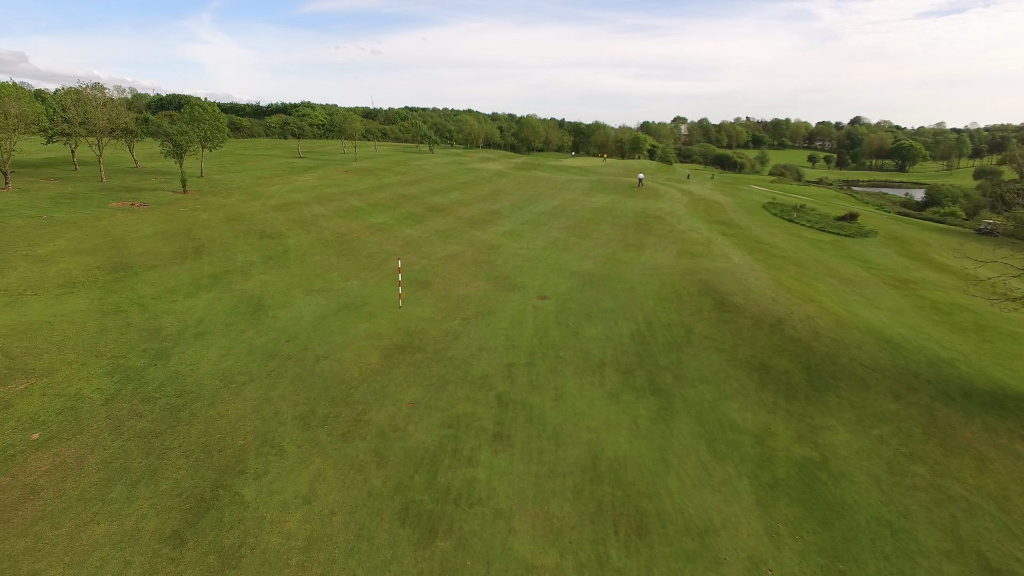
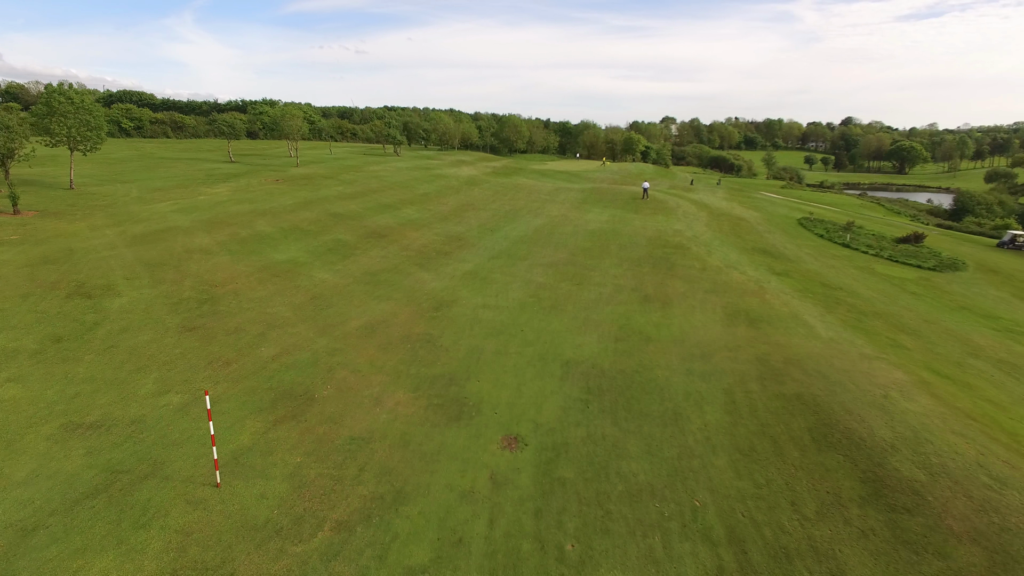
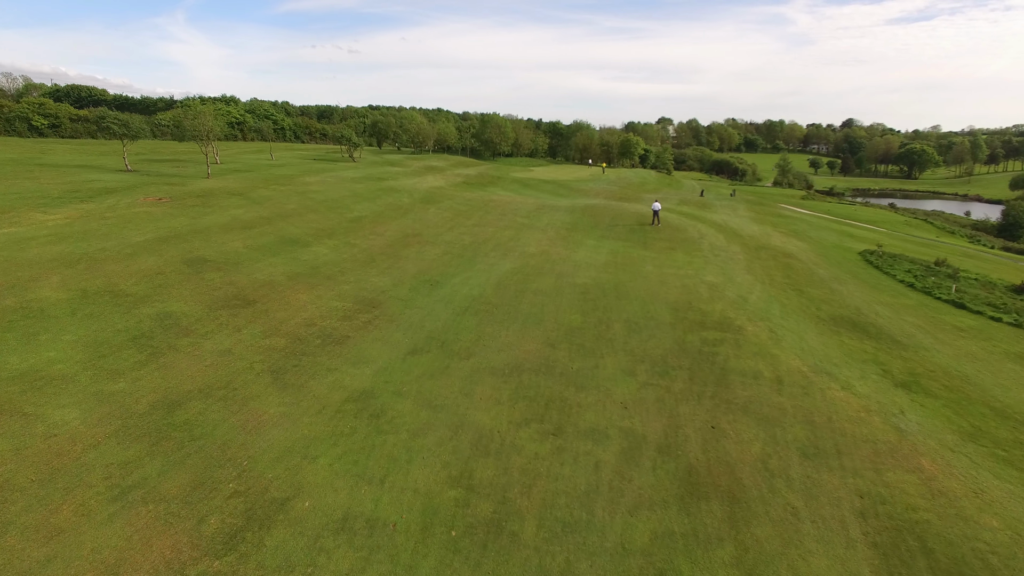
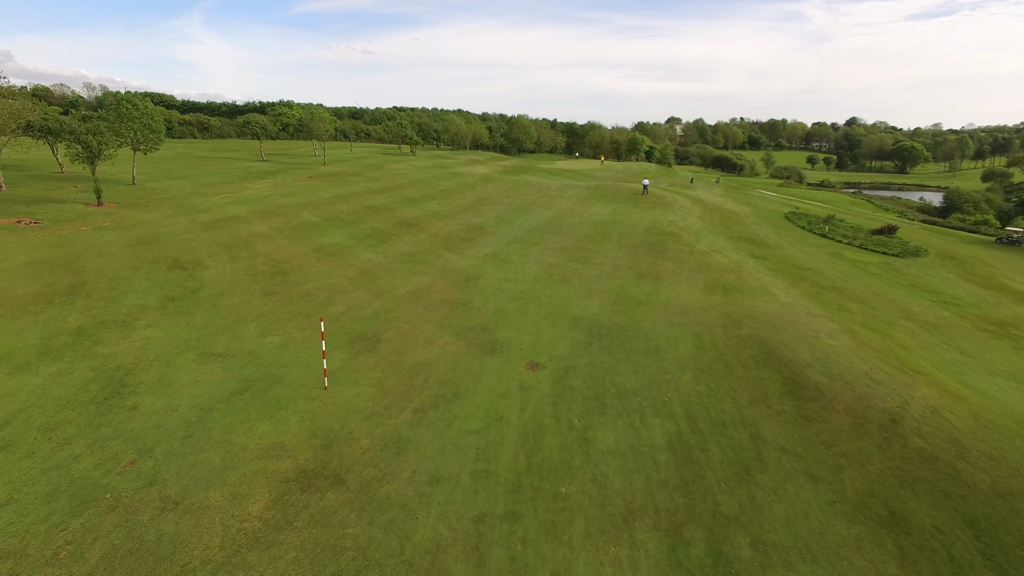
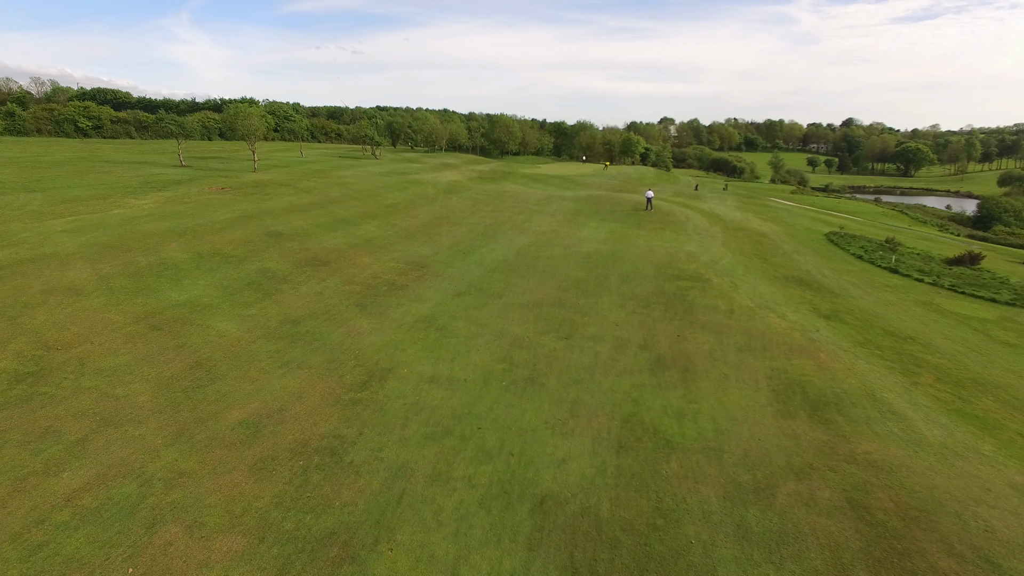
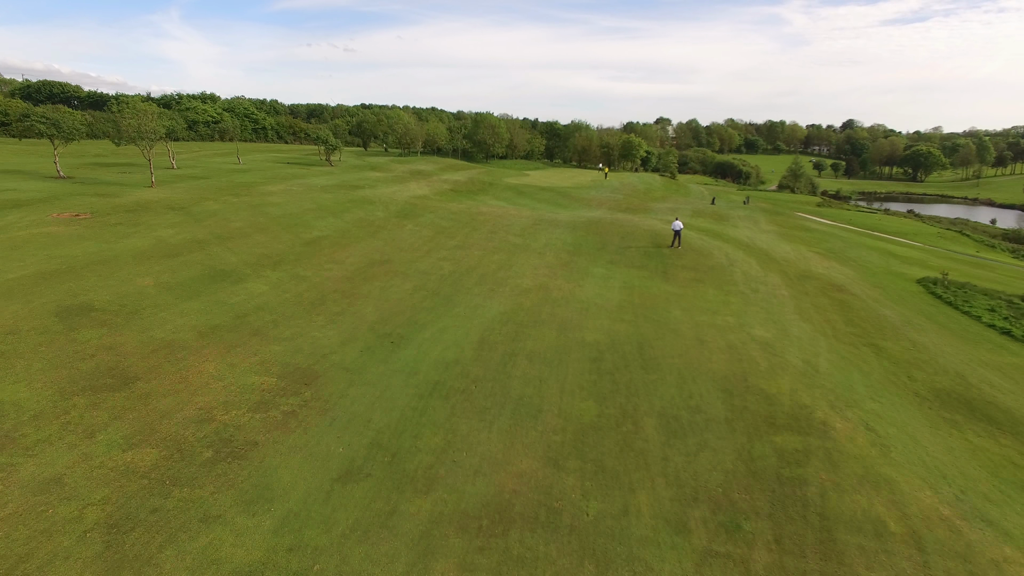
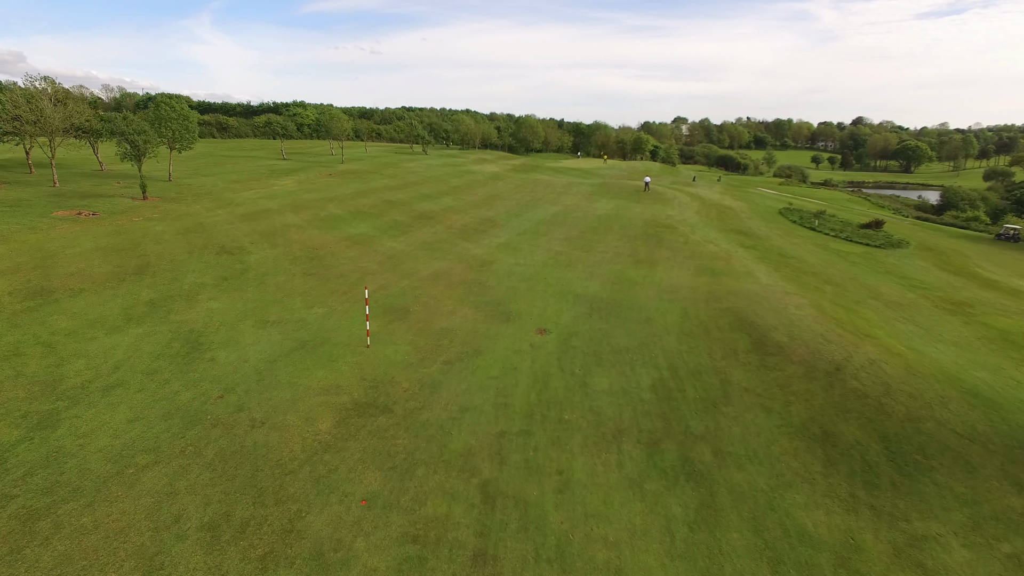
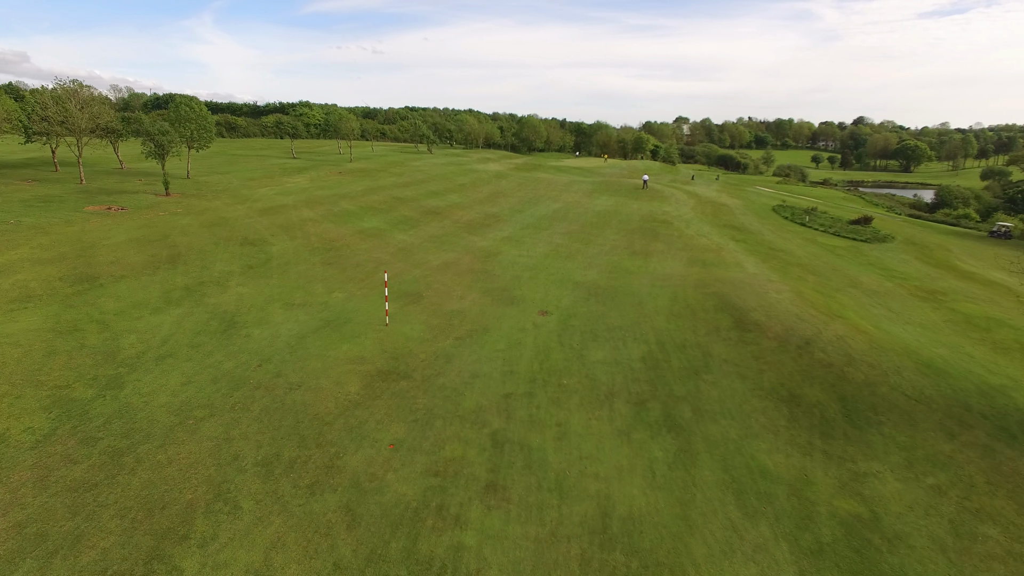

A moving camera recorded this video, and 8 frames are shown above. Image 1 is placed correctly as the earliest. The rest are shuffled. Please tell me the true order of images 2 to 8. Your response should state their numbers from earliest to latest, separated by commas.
8, 7, 4, 2, 5, 3, 6
